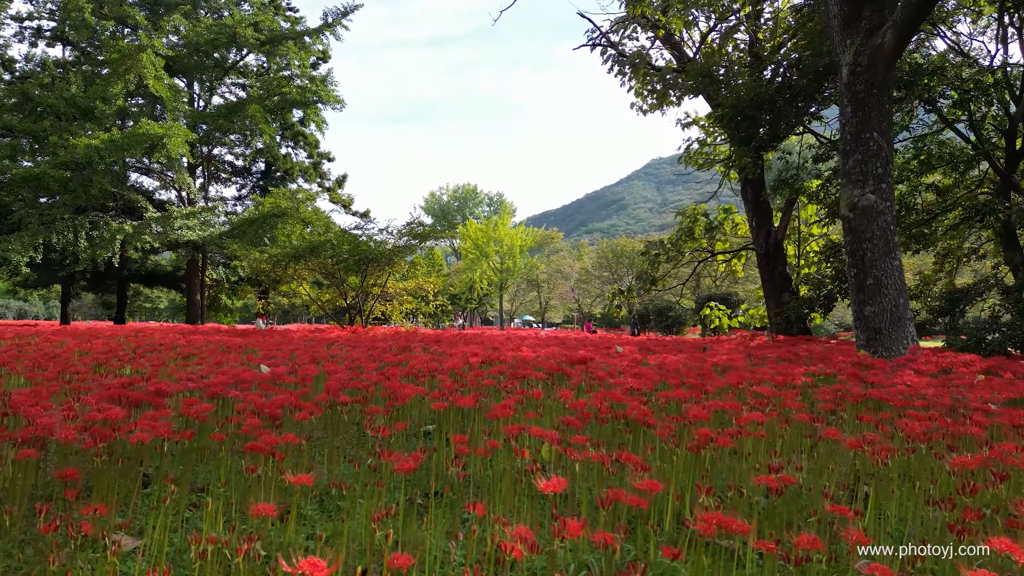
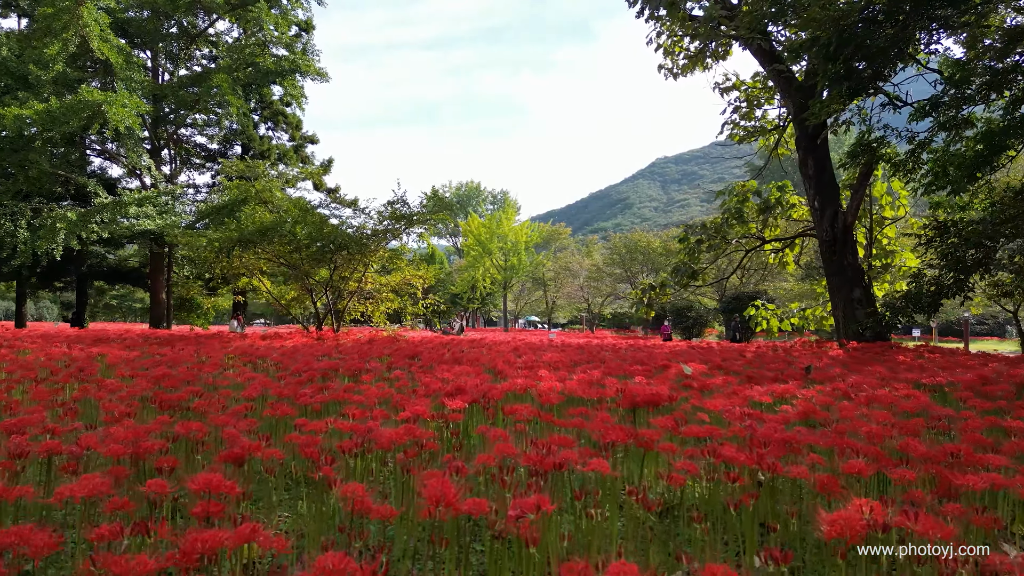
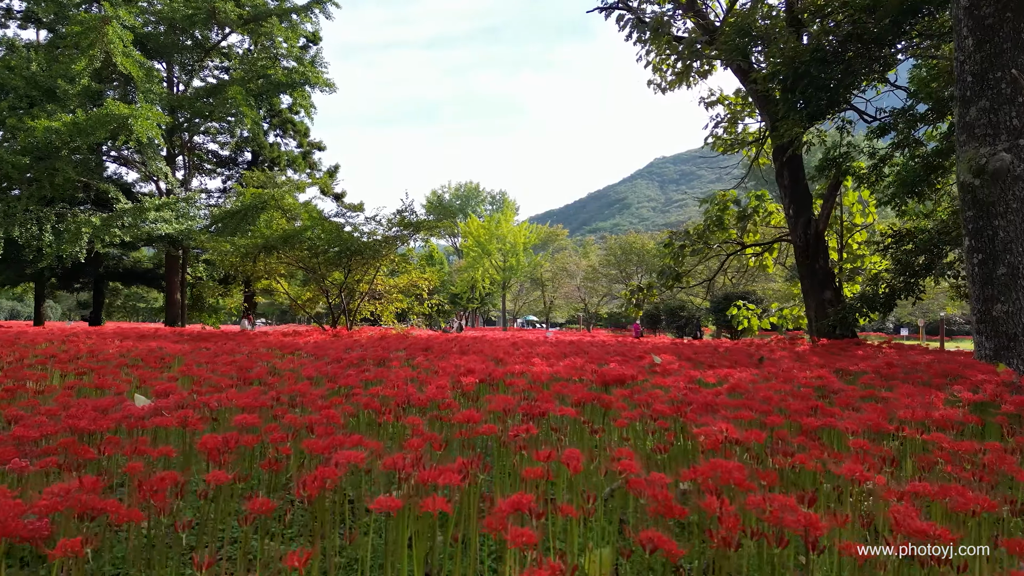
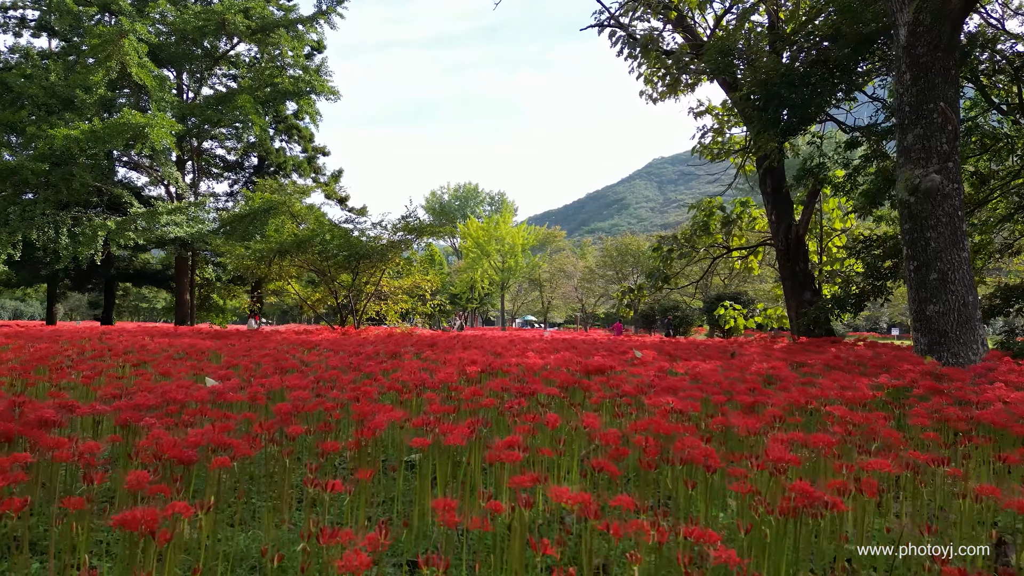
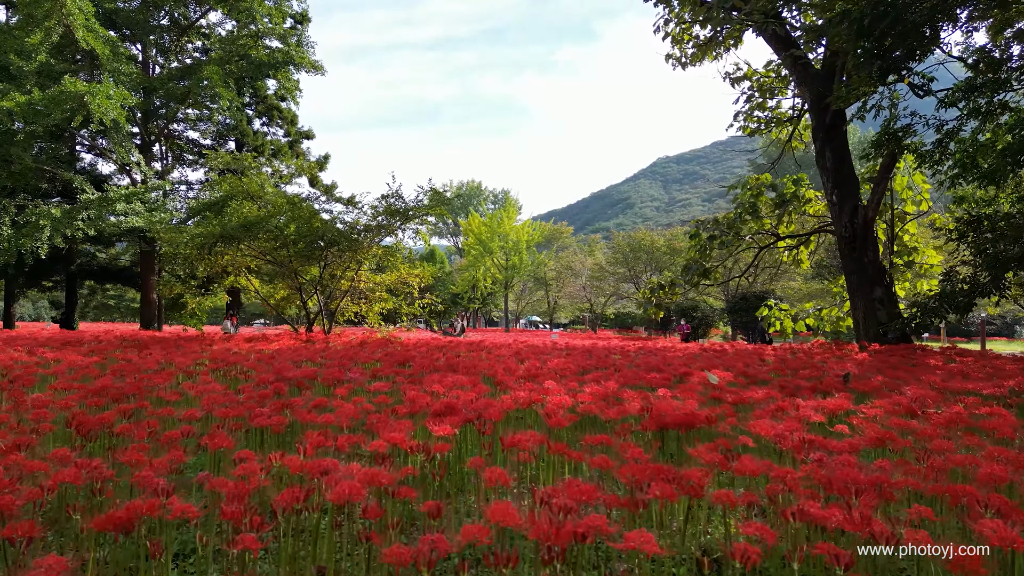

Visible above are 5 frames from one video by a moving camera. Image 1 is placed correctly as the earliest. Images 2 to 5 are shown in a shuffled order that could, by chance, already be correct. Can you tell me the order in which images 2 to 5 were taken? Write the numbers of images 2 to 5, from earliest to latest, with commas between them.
4, 3, 2, 5
